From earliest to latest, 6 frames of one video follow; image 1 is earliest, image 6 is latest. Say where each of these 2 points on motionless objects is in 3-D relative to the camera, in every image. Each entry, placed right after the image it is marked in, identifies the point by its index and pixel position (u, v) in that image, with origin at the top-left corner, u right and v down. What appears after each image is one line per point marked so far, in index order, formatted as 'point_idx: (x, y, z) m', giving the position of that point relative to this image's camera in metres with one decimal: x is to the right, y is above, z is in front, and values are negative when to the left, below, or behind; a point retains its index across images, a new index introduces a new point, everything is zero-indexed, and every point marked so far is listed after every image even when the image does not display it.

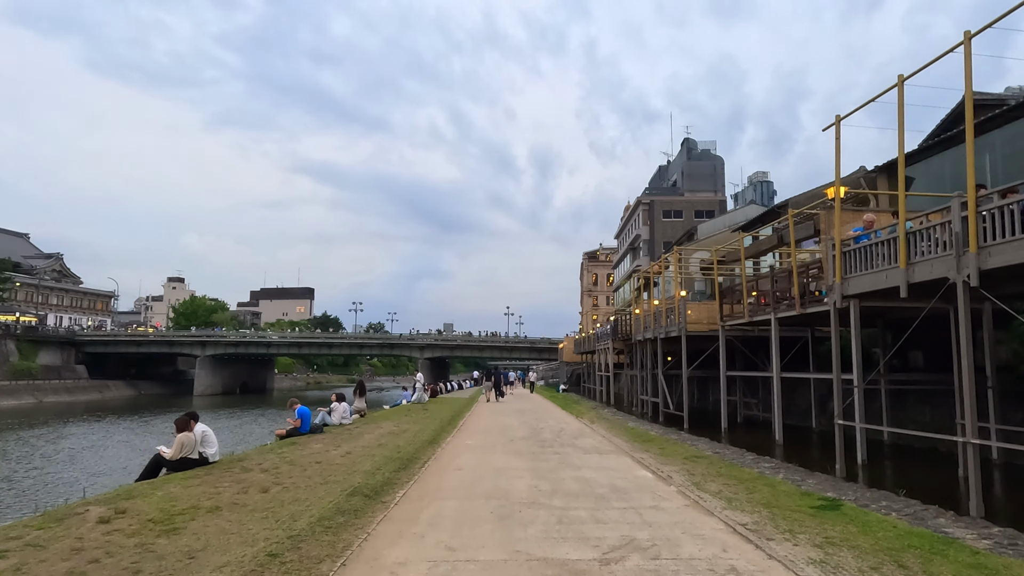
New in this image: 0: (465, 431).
0: (-1.1, -3.5, +16.1) m
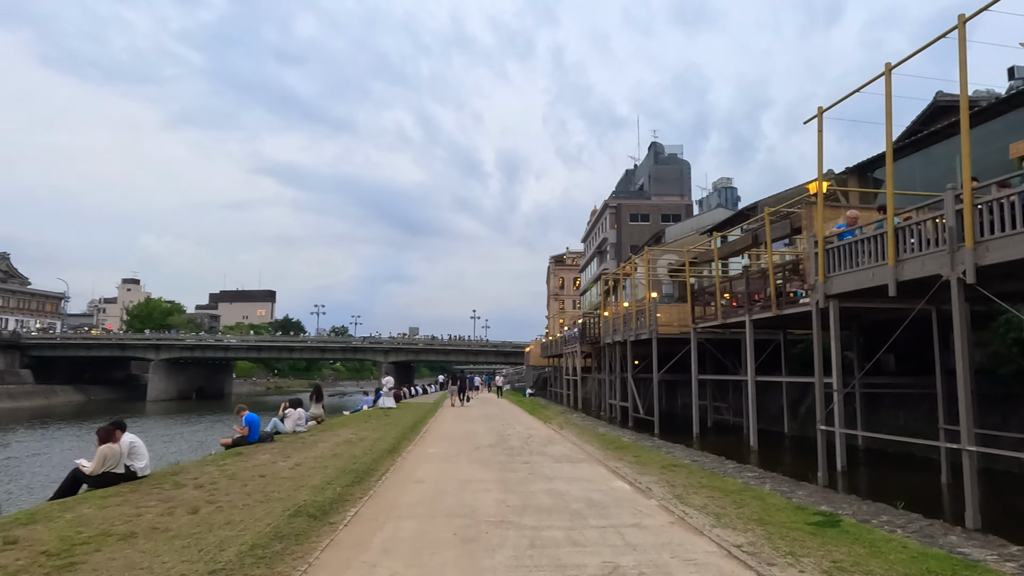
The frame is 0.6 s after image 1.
0: (-1.9, -3.5, +15.2) m
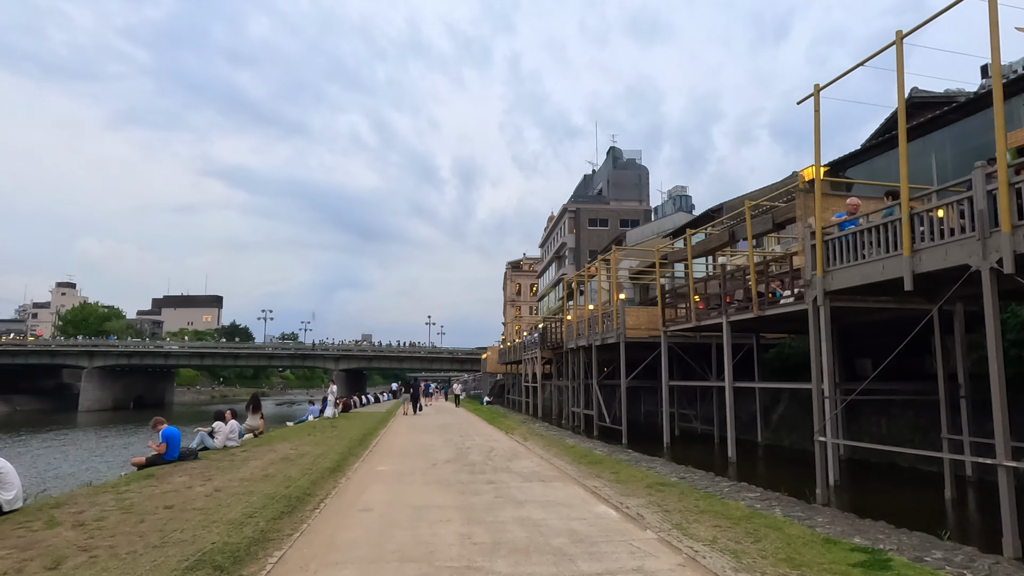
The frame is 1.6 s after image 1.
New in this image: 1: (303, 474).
0: (-2.7, -3.4, +13.6) m
1: (-3.2, -2.8, +10.1) m
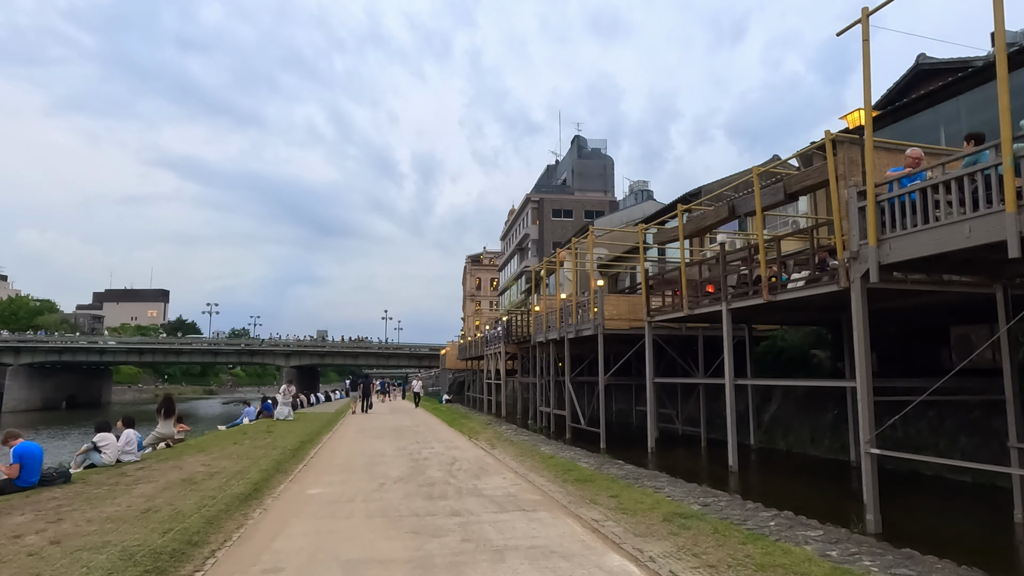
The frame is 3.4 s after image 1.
0: (-3.3, -3.0, +11.0) m
1: (-3.5, -2.5, +7.5) m
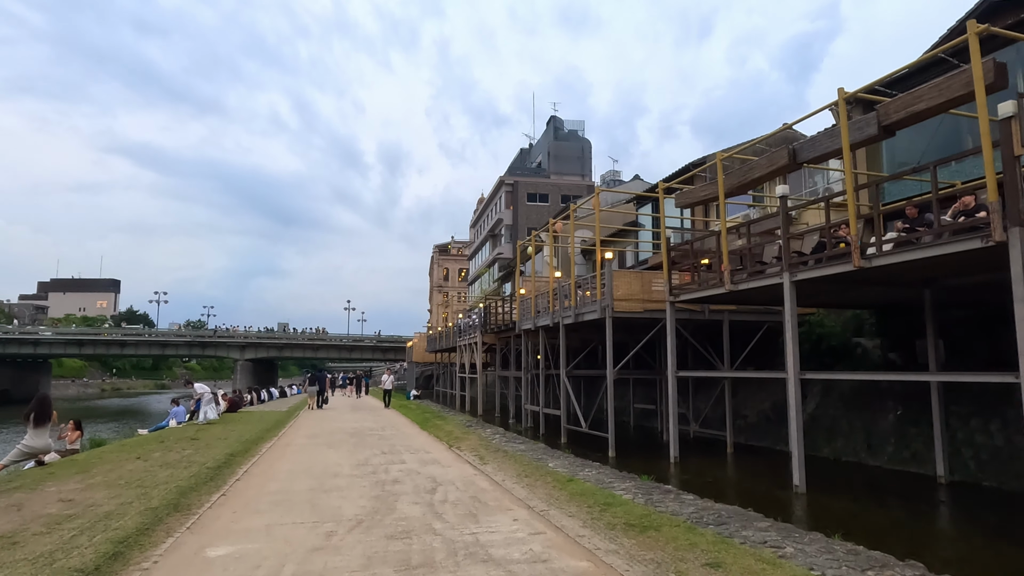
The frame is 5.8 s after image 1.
0: (-3.2, -2.4, +7.5) m
1: (-3.2, -1.9, +4.0) m
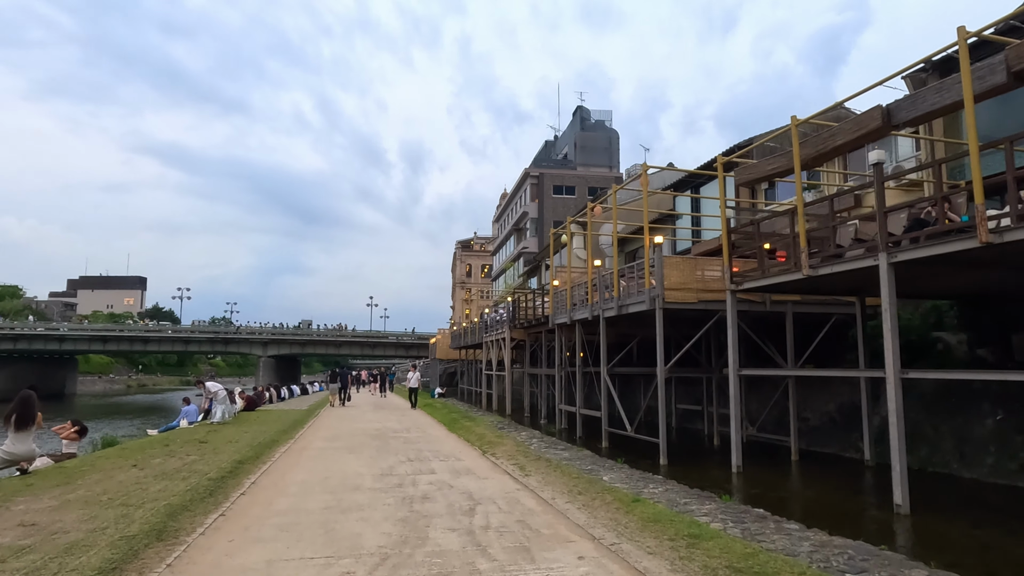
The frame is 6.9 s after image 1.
0: (-2.6, -2.2, +6.2) m
1: (-2.8, -1.7, +2.6) m
